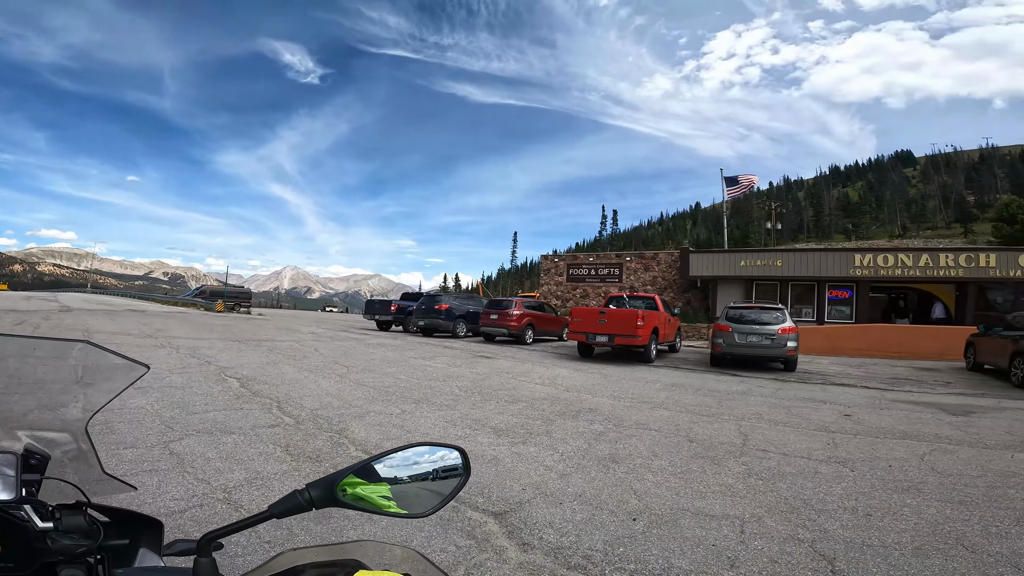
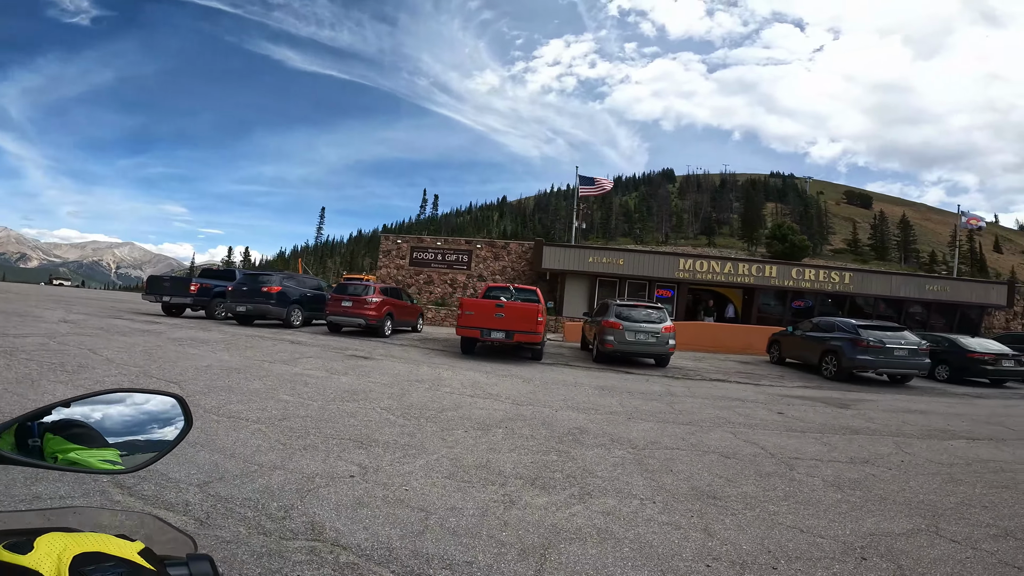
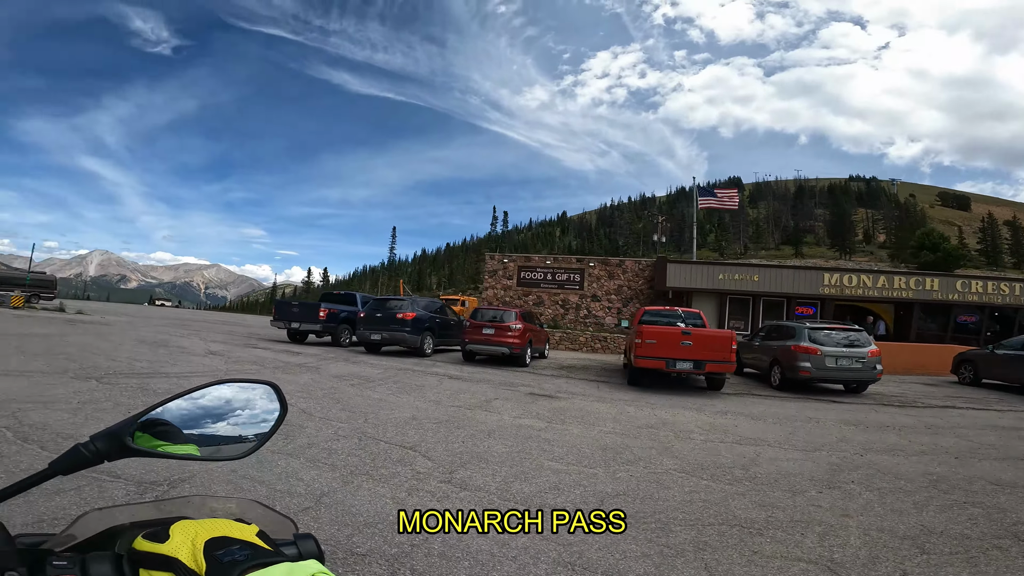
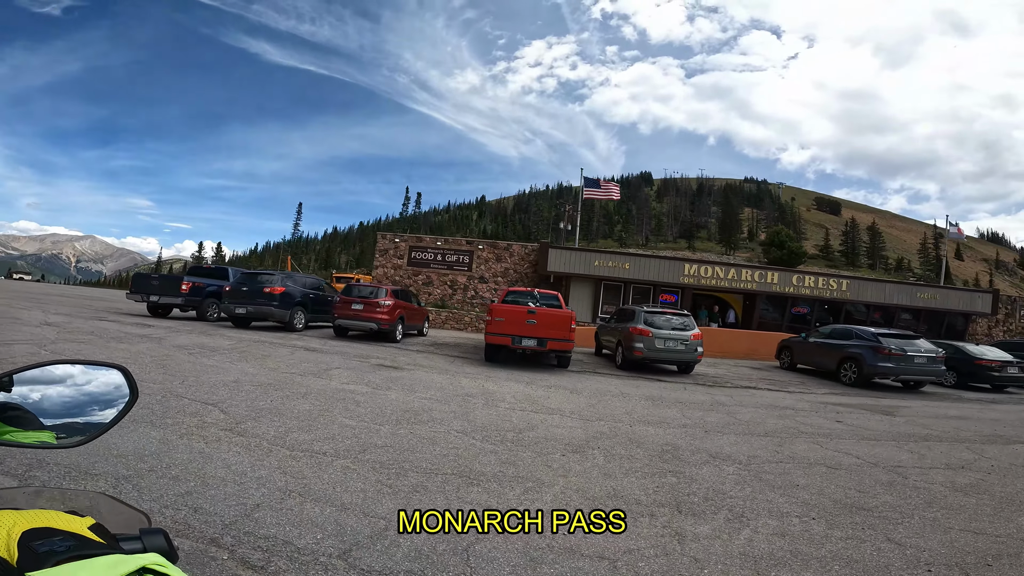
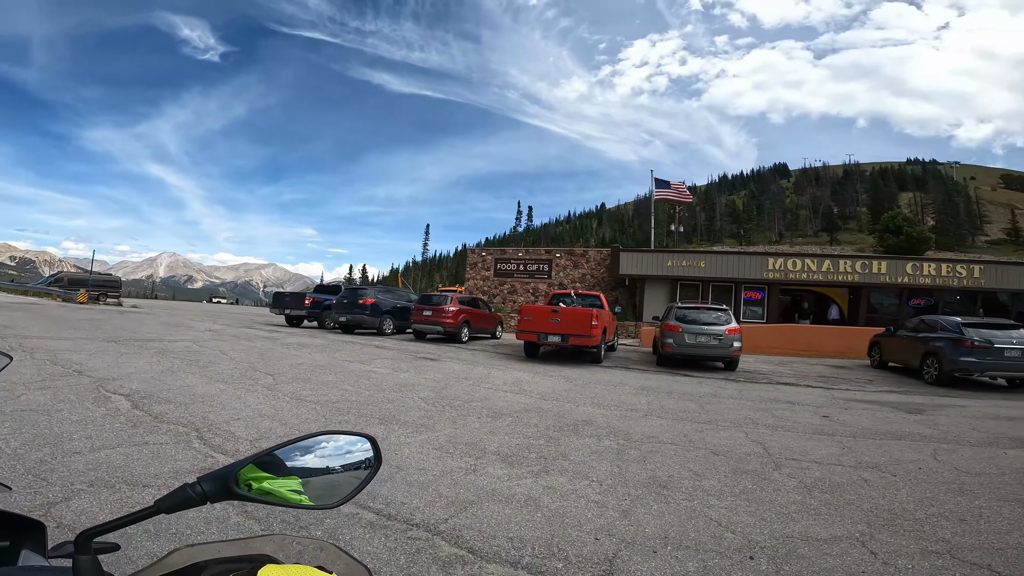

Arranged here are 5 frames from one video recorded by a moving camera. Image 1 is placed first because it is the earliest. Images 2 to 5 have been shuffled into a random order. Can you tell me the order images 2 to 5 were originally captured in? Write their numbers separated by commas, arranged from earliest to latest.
5, 2, 4, 3
